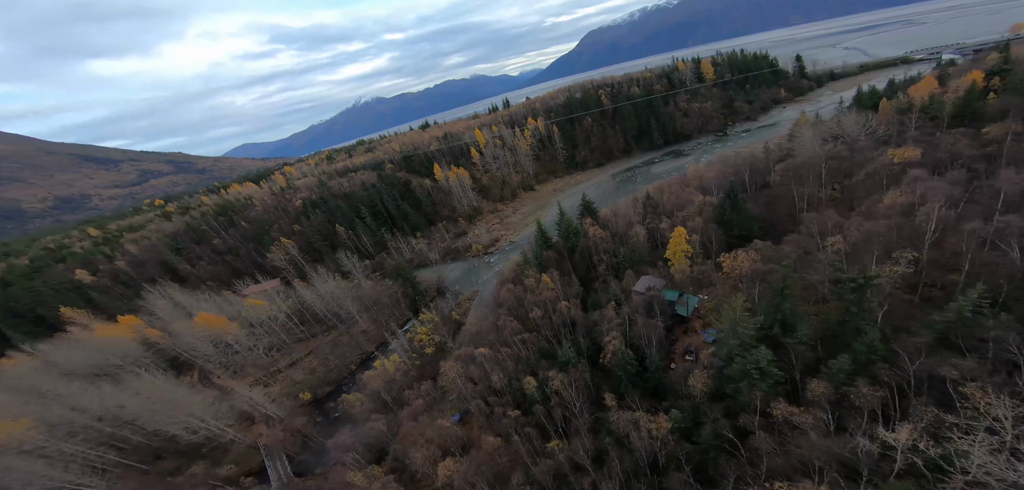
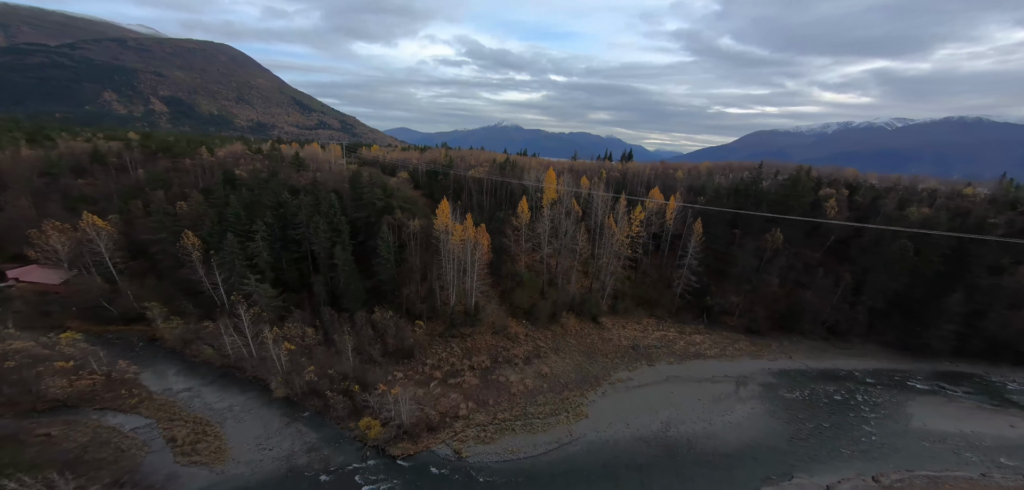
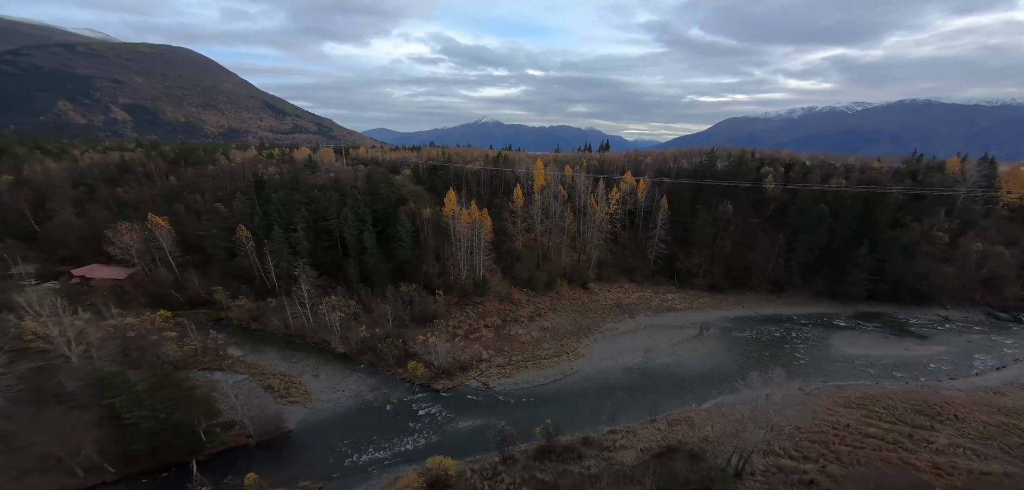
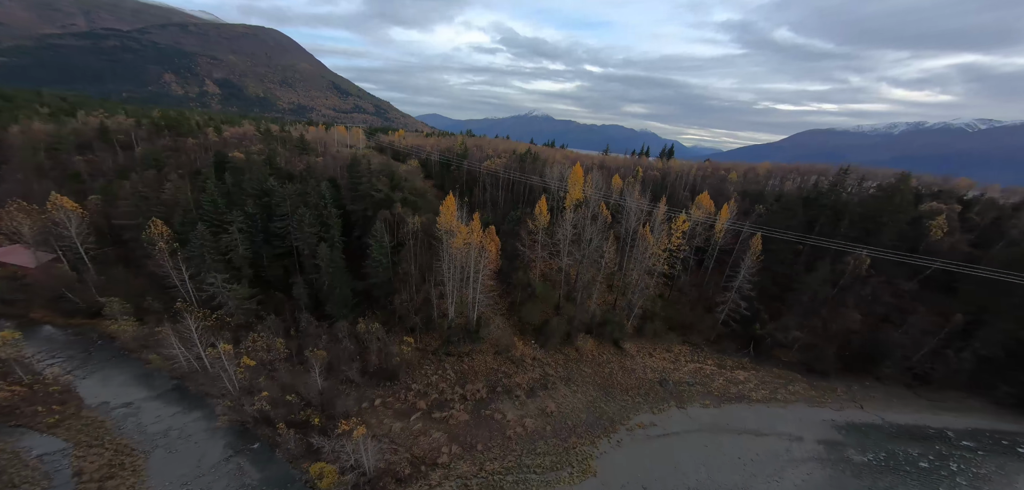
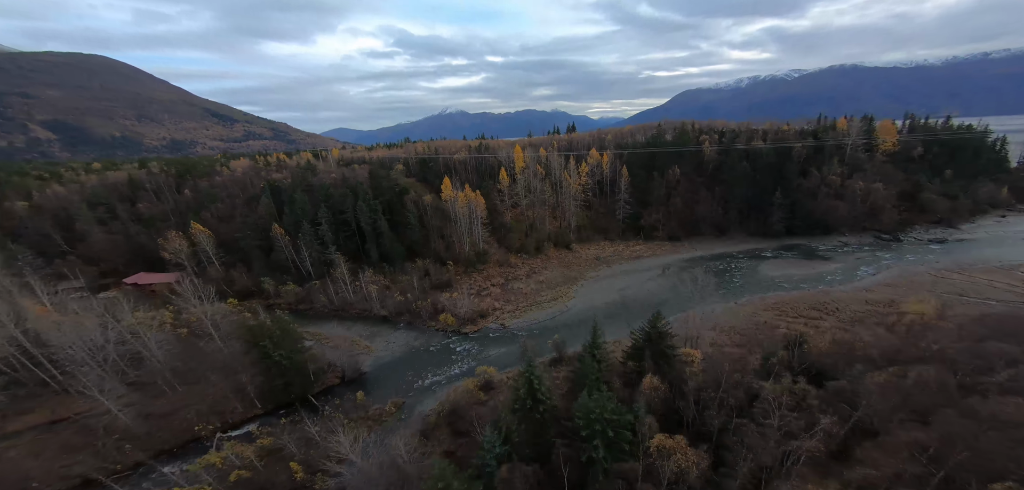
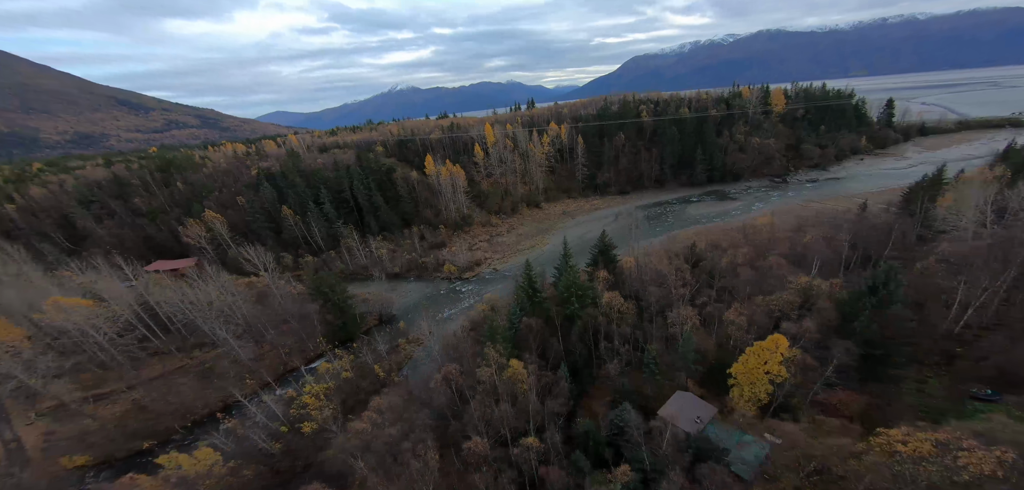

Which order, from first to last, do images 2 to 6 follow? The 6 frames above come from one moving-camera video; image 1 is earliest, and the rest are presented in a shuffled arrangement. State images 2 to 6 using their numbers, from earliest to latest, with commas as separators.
6, 5, 3, 2, 4
